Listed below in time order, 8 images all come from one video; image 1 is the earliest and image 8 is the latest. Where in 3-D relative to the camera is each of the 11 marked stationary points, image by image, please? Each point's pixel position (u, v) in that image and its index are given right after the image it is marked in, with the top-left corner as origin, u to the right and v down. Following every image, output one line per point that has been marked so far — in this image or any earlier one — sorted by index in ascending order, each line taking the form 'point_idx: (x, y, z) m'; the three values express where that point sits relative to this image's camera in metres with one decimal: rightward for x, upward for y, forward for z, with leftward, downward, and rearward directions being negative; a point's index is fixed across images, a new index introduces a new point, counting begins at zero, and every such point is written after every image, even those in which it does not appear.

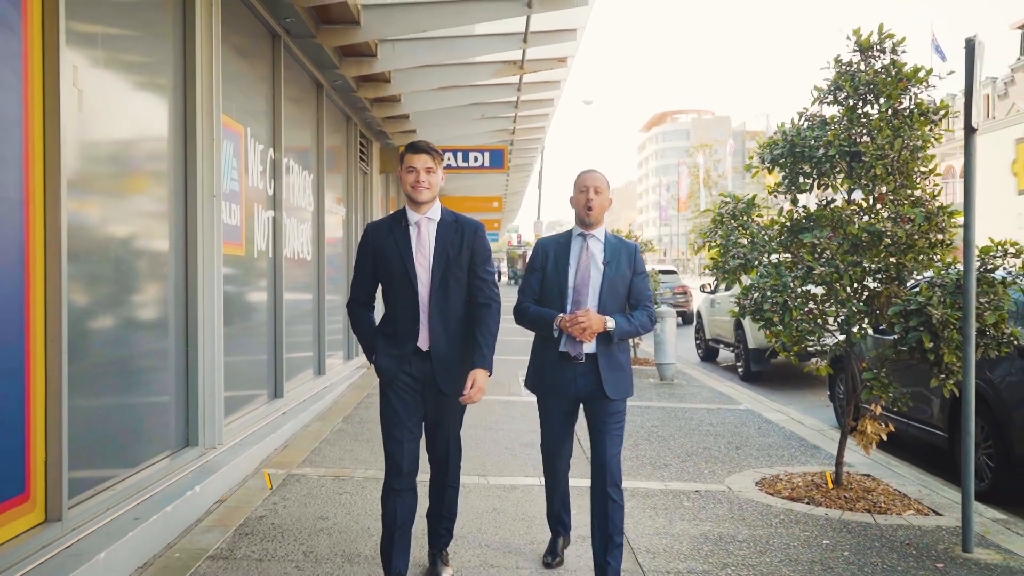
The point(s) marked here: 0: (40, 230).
0: (-1.5, +0.2, +3.4) m
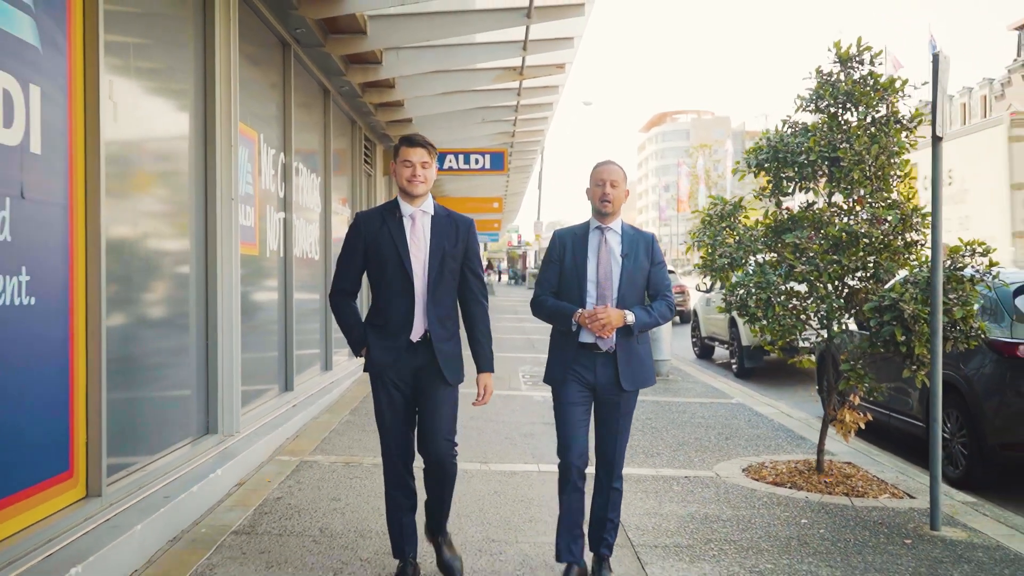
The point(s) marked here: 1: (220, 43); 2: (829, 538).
0: (-1.5, +0.2, +3.8) m
1: (-1.6, +1.3, +5.6) m
2: (+1.4, -1.1, +4.5) m
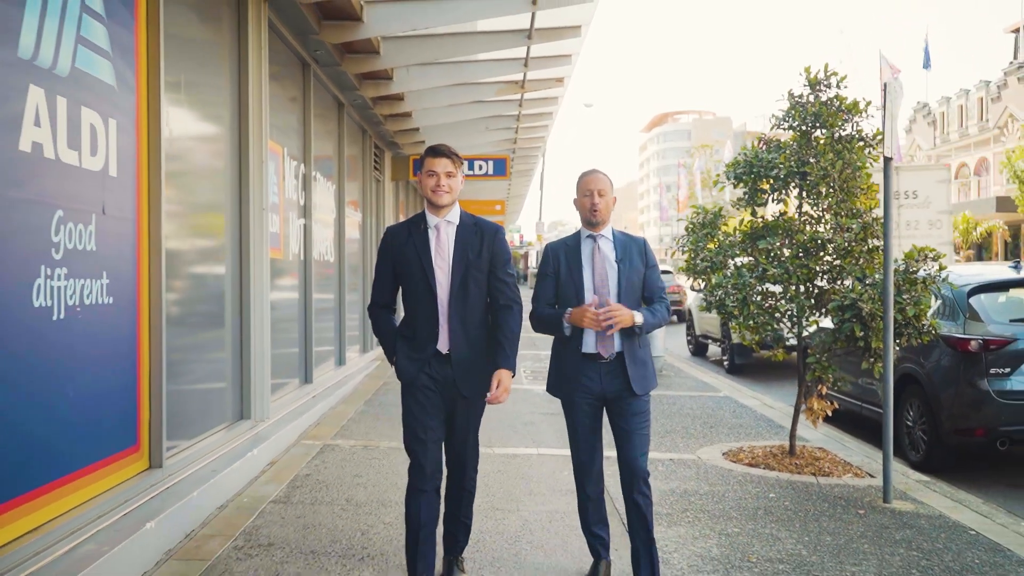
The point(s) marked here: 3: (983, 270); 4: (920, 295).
0: (-1.5, +0.2, +4.4) m
1: (-1.5, +1.3, +6.3) m
2: (+1.4, -1.1, +5.1) m
3: (+3.1, +0.1, +7.1) m
4: (+2.3, 0.0, +5.8) m
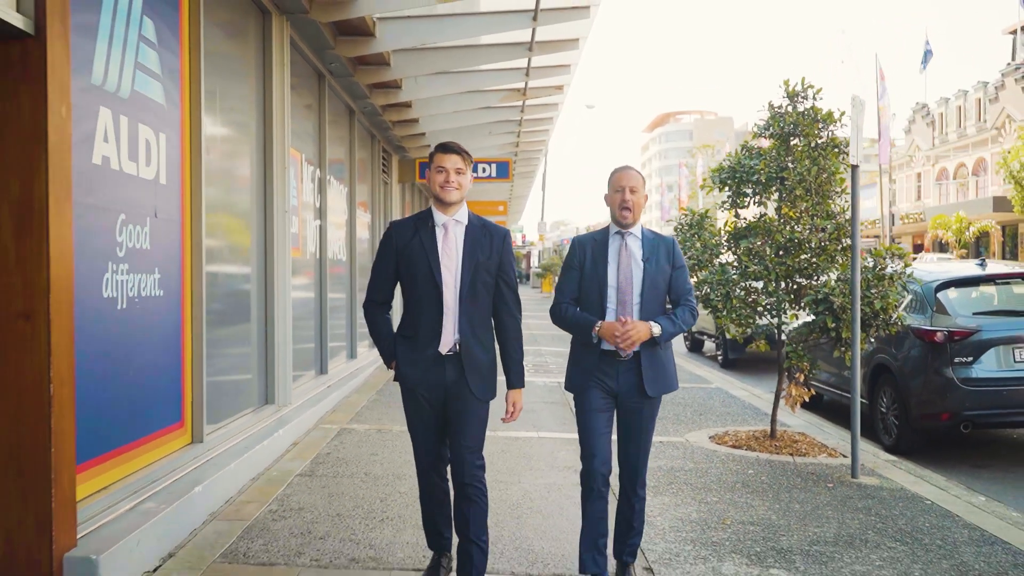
0: (-1.5, +0.2, +4.9) m
1: (-1.5, +1.3, +6.8) m
2: (+1.4, -1.0, +5.7) m
3: (+3.2, +0.2, +7.6) m
4: (+2.3, 0.0, +6.3) m
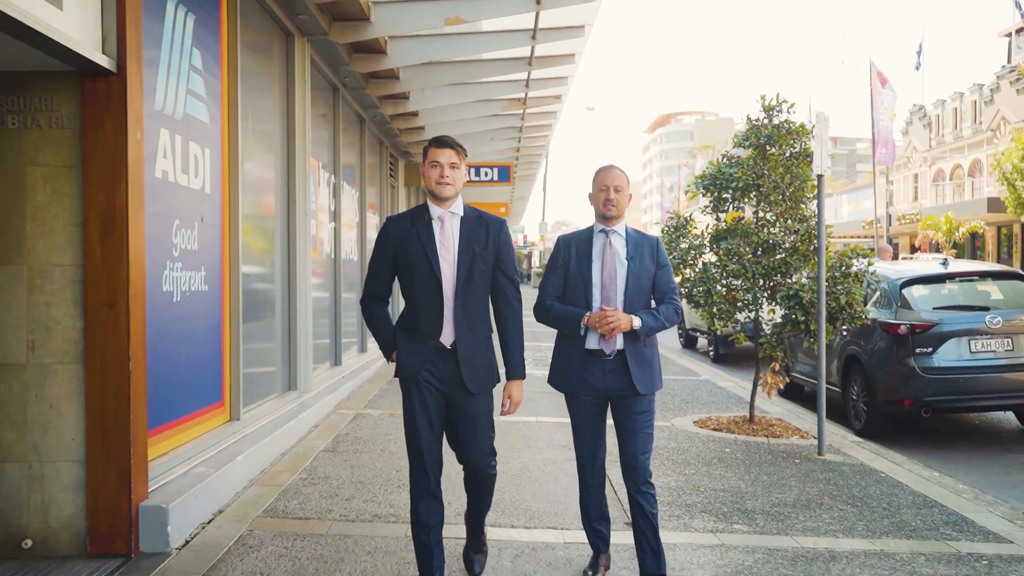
0: (-1.5, +0.3, +5.6) m
1: (-1.5, +1.4, +7.5) m
2: (+1.4, -1.0, +6.3) m
3: (+3.2, +0.2, +8.3) m
4: (+2.3, 0.0, +7.0) m
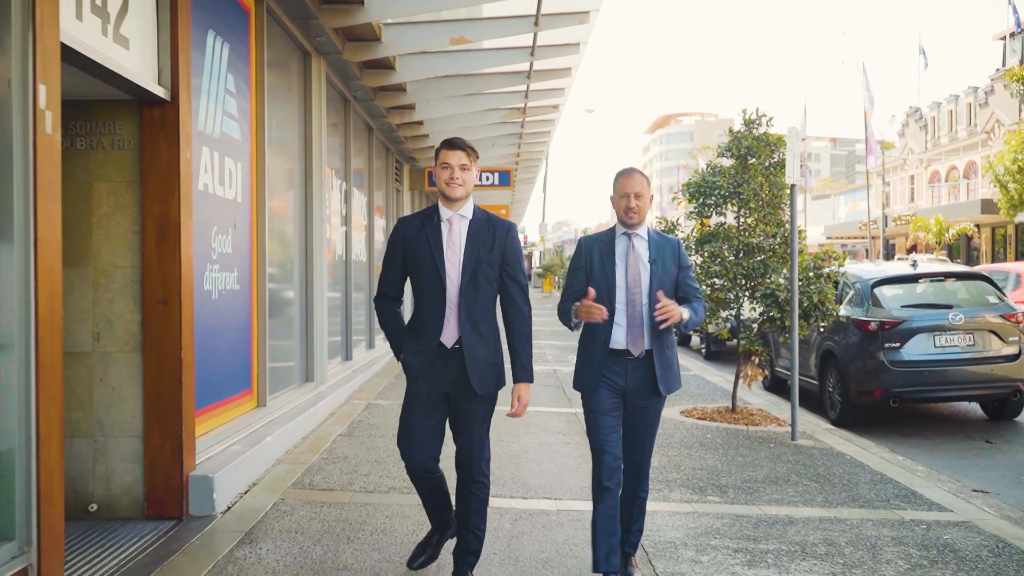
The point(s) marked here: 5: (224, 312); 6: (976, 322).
0: (-1.5, +0.3, +6.2) m
1: (-1.5, +1.4, +8.1) m
2: (+1.4, -1.0, +7.0) m
3: (+3.2, +0.2, +8.9) m
4: (+2.3, 0.0, +7.6) m
5: (-1.5, -0.1, +5.6) m
6: (+3.6, -0.3, +8.1) m
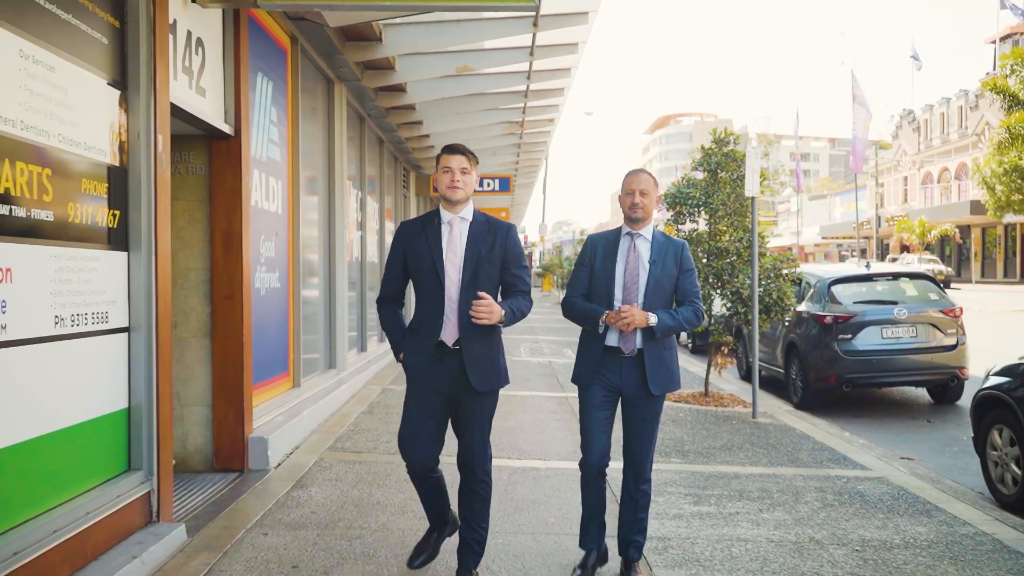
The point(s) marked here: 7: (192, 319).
0: (-1.5, +0.3, +7.3) m
1: (-1.5, +1.4, +9.2) m
2: (+1.4, -1.0, +8.1) m
3: (+3.2, +0.2, +10.0) m
4: (+2.3, 0.0, +8.7) m
5: (-1.6, -0.1, +6.7) m
6: (+3.6, -0.2, +9.1) m
7: (-1.7, -0.2, +5.6) m
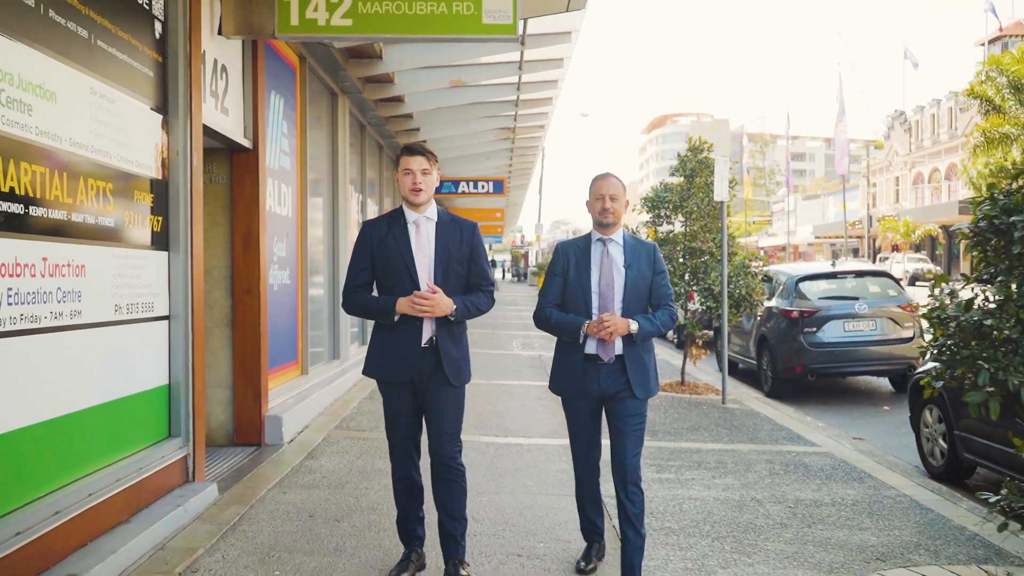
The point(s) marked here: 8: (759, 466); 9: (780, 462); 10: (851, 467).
0: (-1.6, +0.3, +8.1) m
1: (-1.6, +1.4, +9.9) m
2: (+1.3, -1.0, +8.8) m
3: (+3.1, +0.2, +10.7) m
4: (+2.2, +0.1, +9.5) m
5: (-1.6, -0.1, +7.4) m
6: (+3.5, -0.2, +9.9) m
7: (-1.8, -0.1, +6.3) m
8: (+1.5, -1.1, +6.2) m
9: (+1.6, -1.1, +6.4) m
10: (+2.0, -1.1, +6.3) m
